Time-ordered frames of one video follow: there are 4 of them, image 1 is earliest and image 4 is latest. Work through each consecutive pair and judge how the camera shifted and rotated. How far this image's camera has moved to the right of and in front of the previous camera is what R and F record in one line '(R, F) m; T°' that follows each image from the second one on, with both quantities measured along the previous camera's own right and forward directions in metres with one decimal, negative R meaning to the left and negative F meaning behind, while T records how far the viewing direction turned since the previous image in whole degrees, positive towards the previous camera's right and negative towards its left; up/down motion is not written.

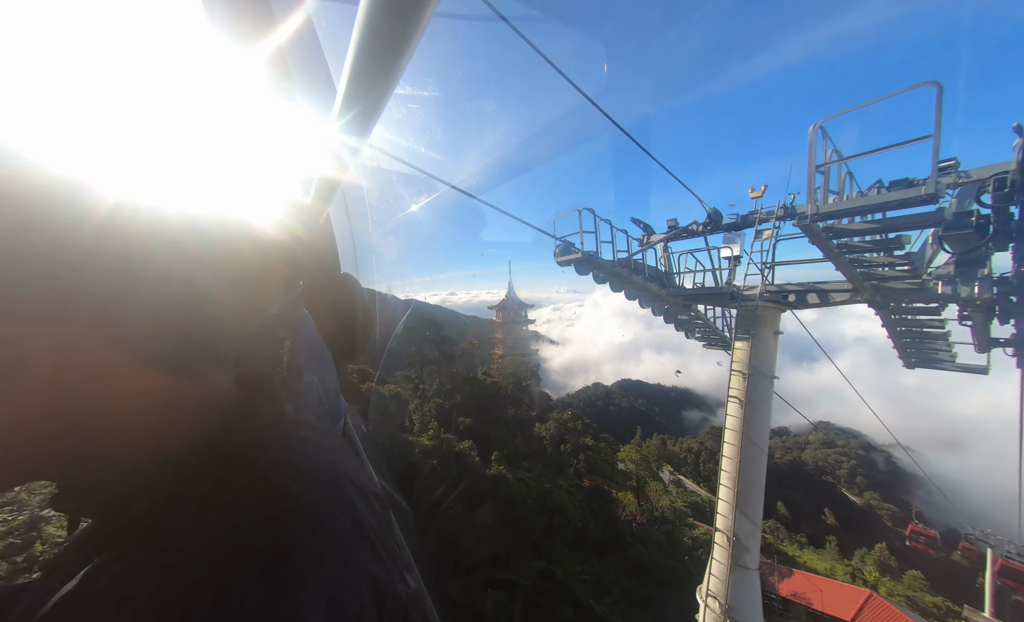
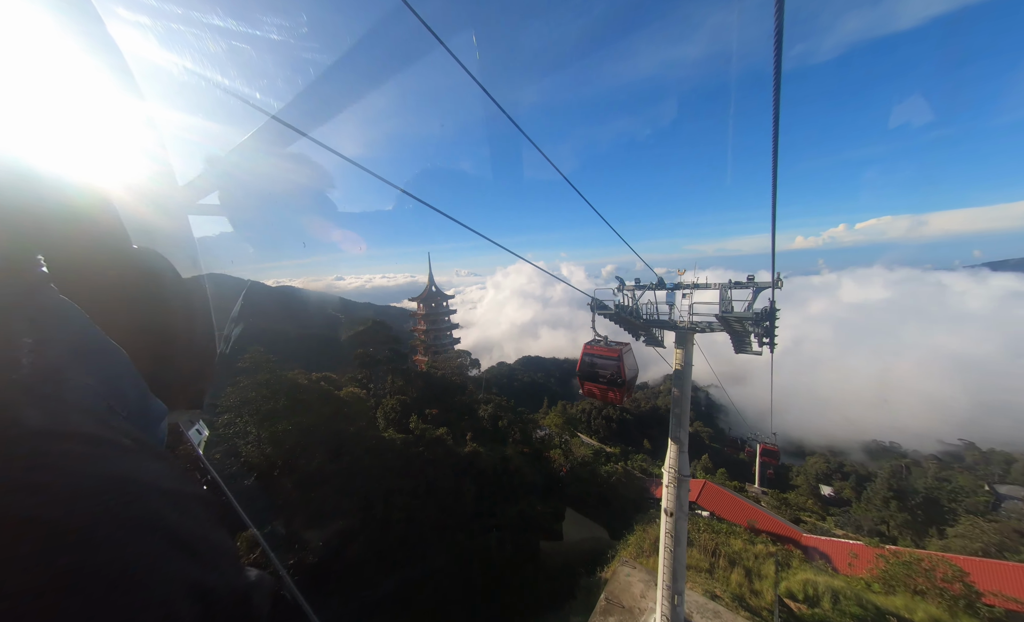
(-1.5, -1.0) m; +18°
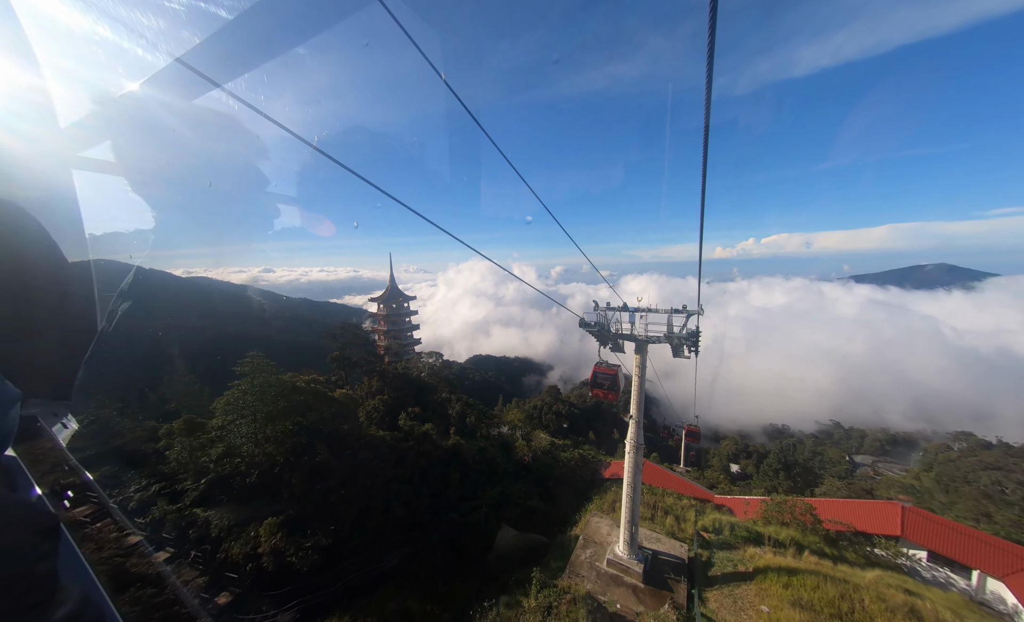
(-0.8, -1.0) m; +9°
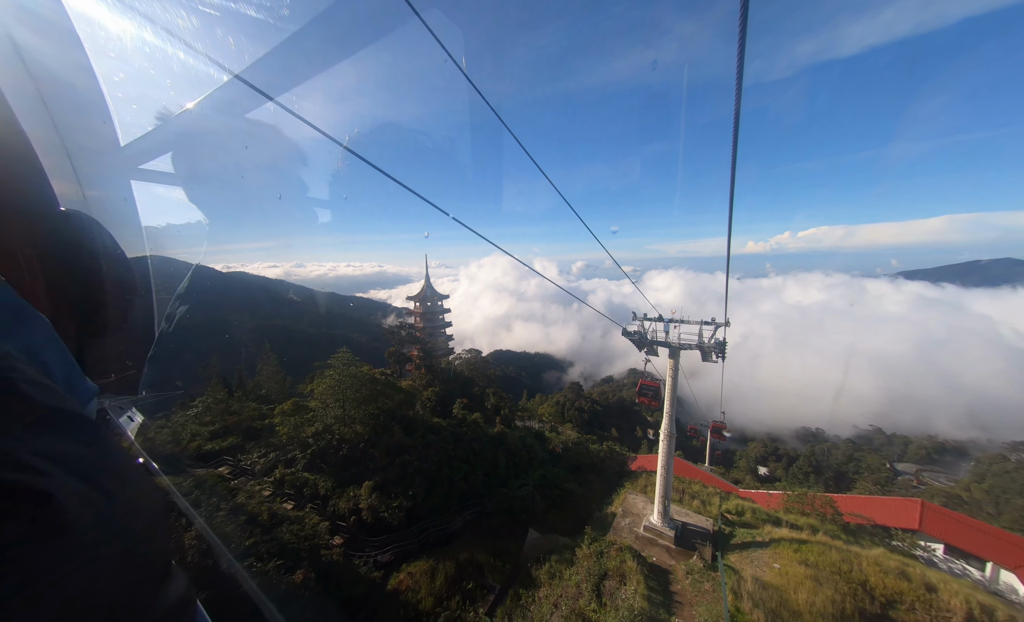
(-0.6, -1.0) m; -4°
